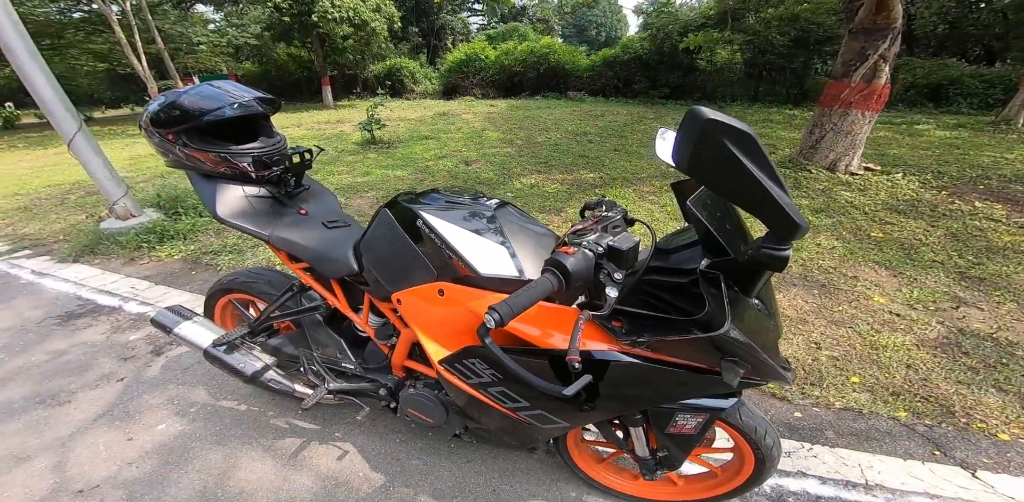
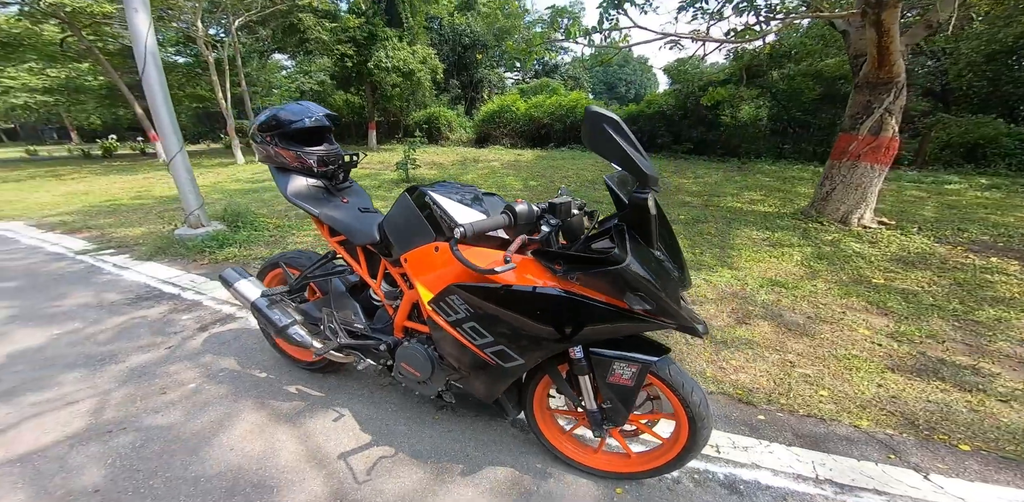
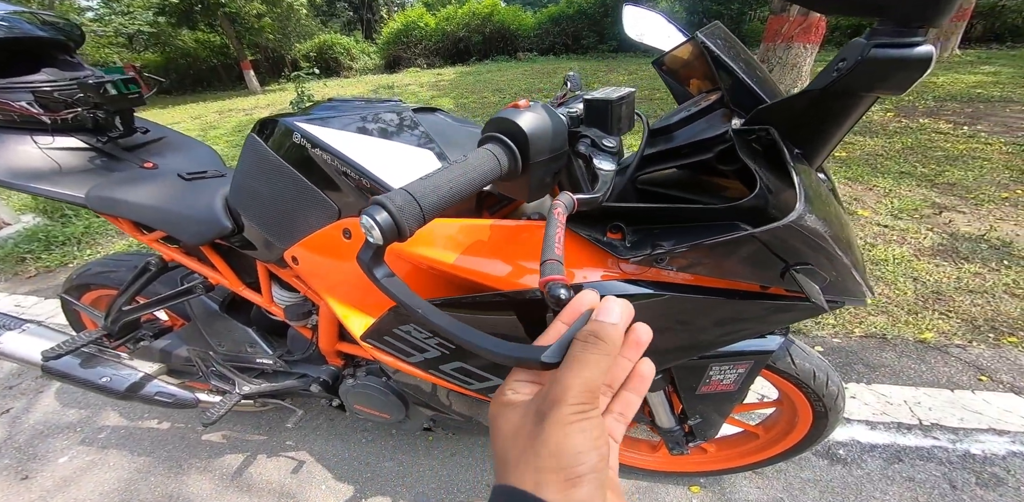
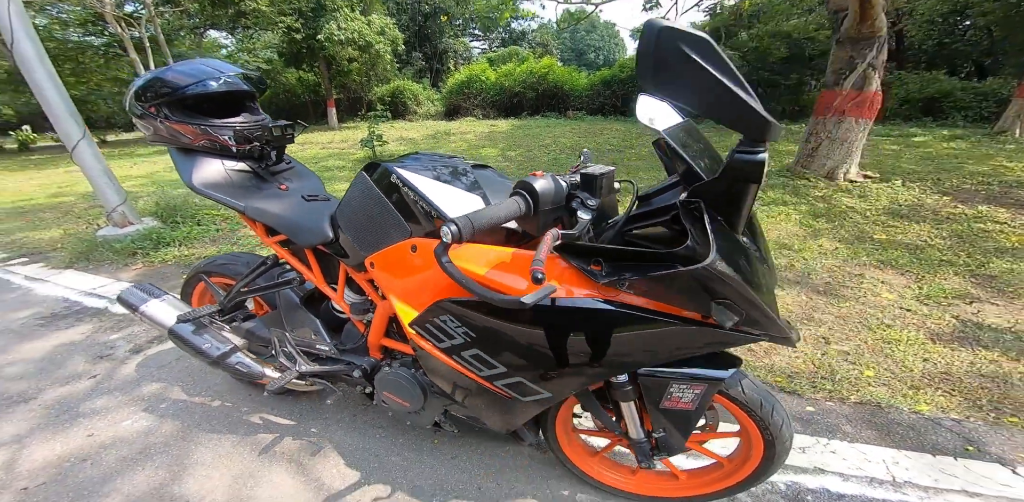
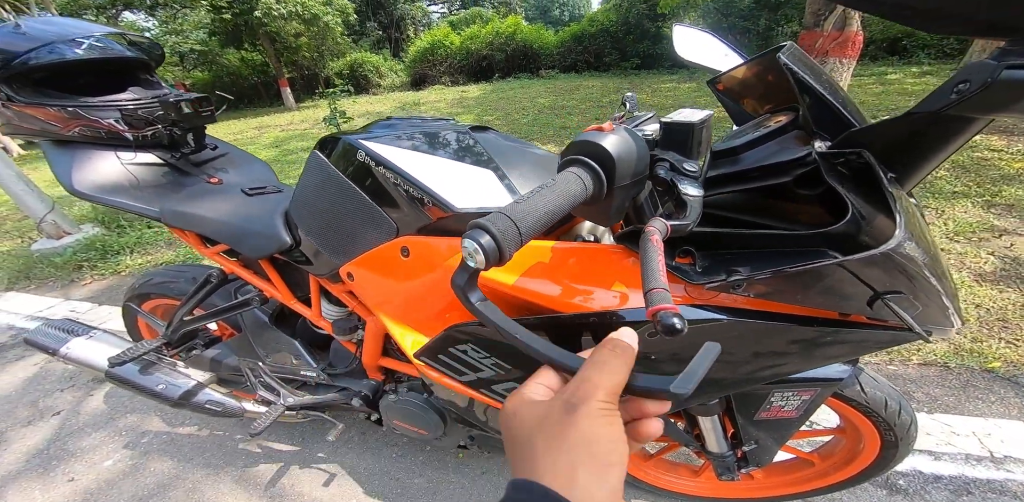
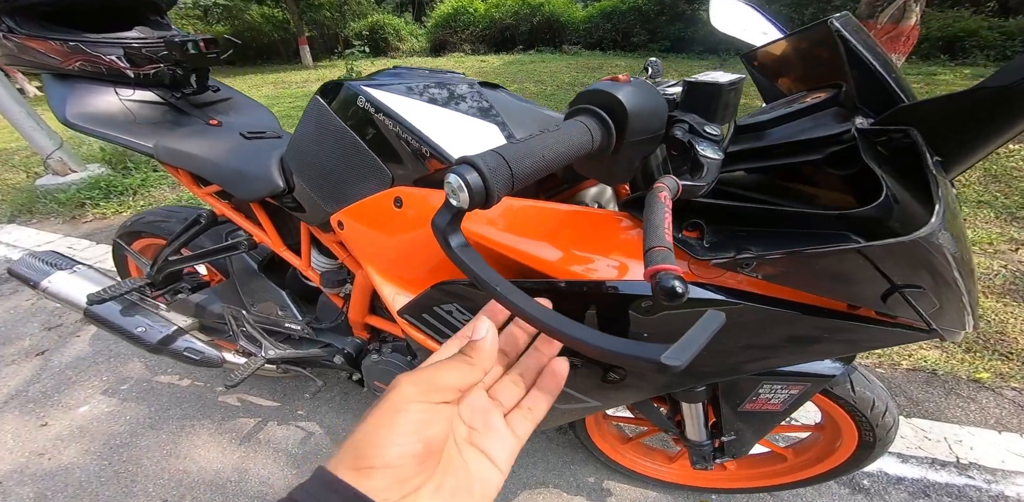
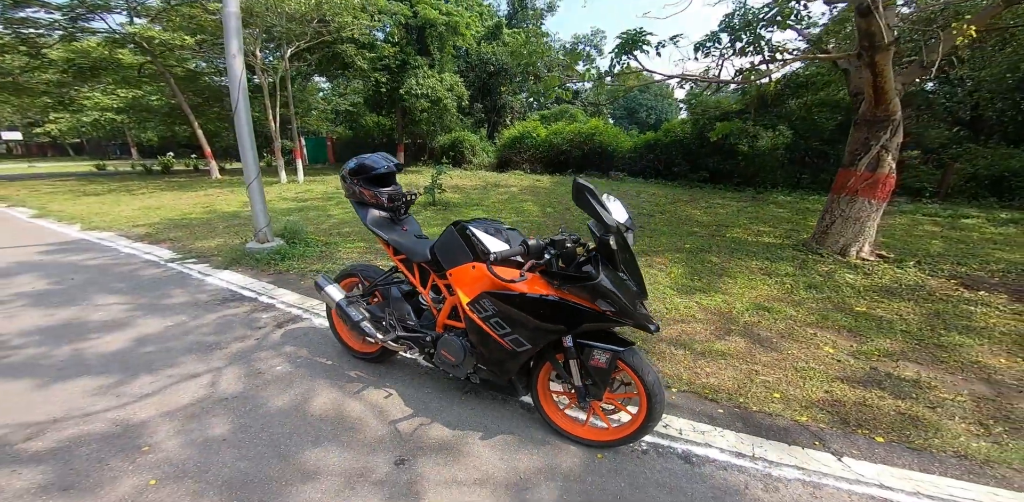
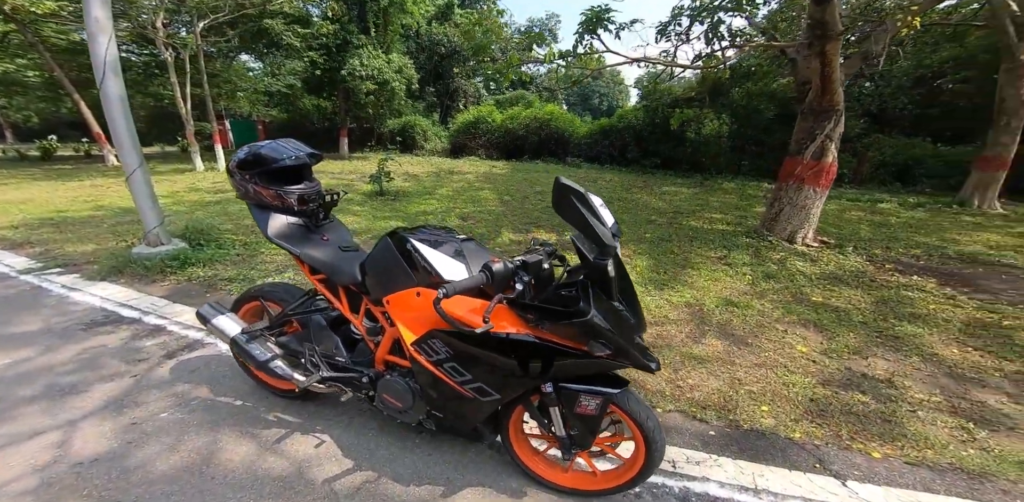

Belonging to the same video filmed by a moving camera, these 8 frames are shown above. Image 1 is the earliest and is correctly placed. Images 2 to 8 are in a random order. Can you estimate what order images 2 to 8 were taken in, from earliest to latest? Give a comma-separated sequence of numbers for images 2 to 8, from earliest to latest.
6, 3, 5, 4, 2, 7, 8
